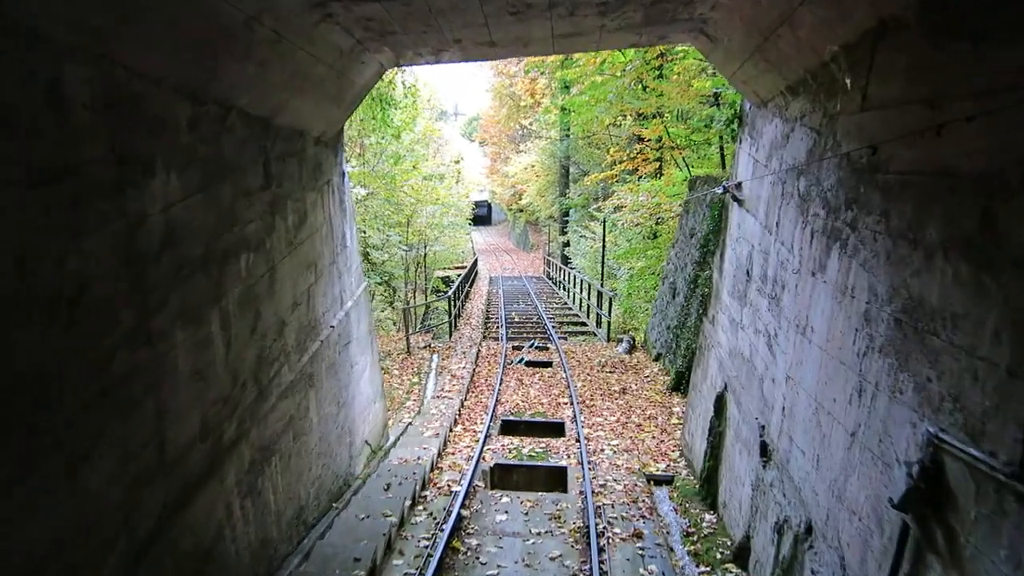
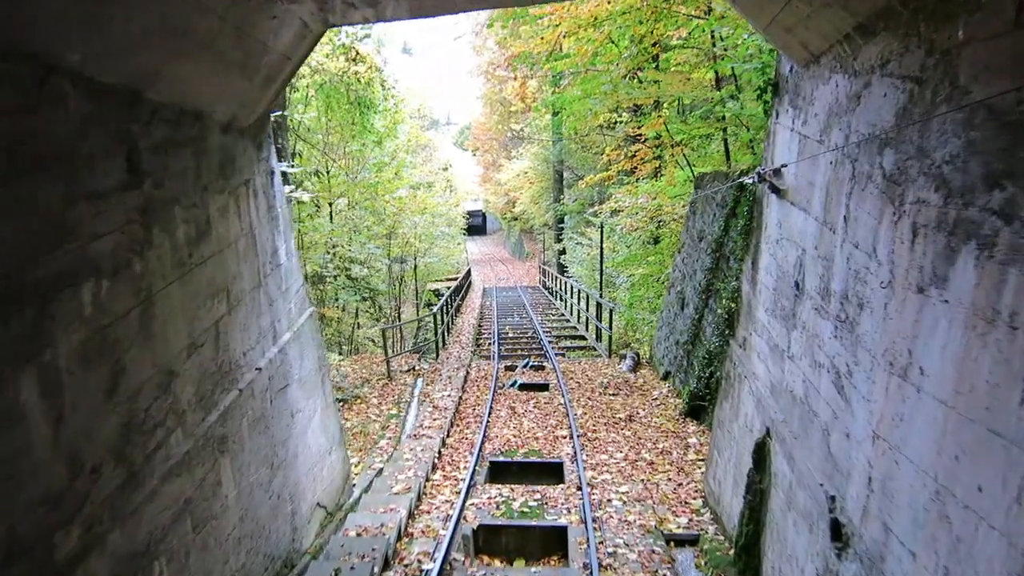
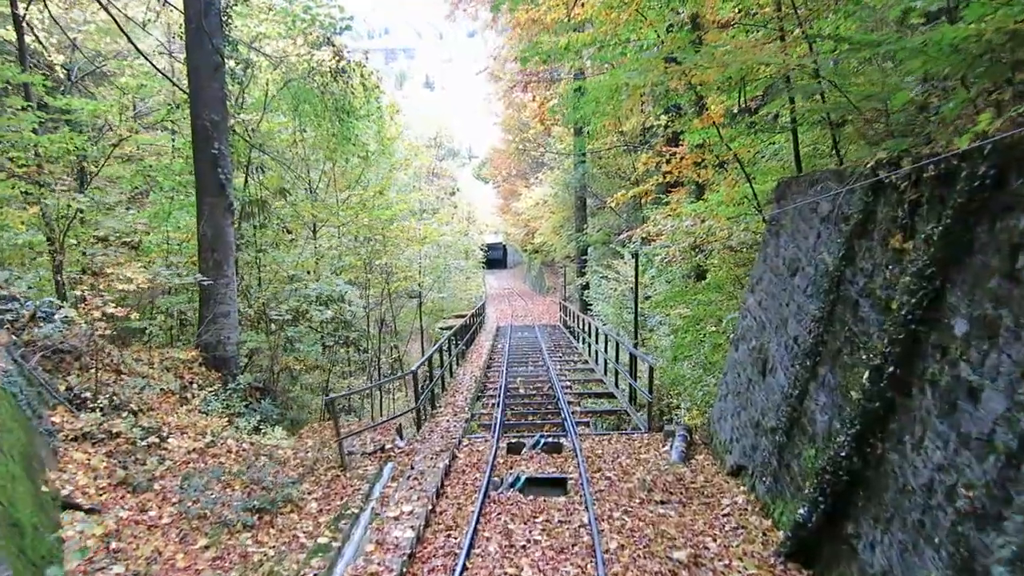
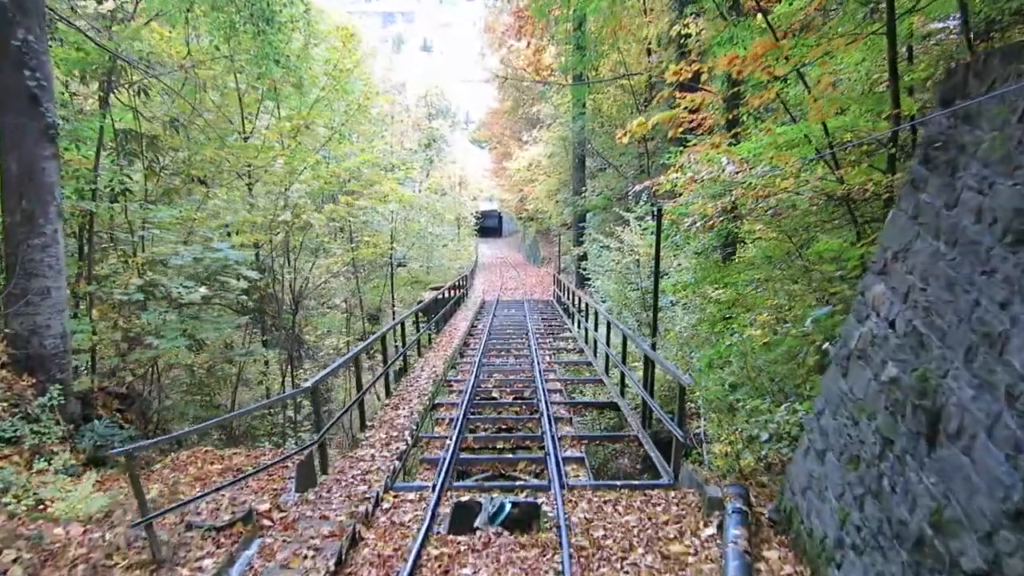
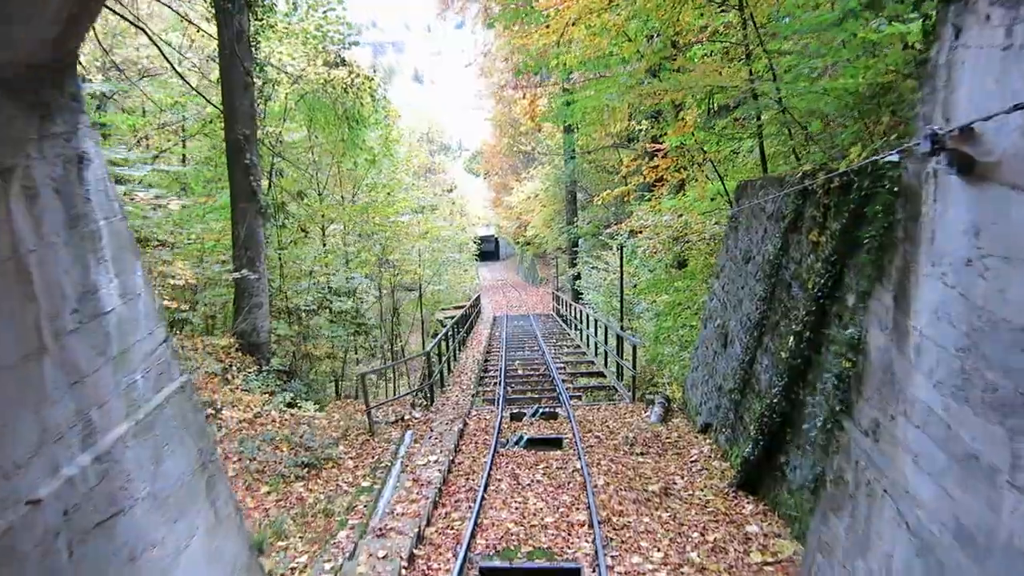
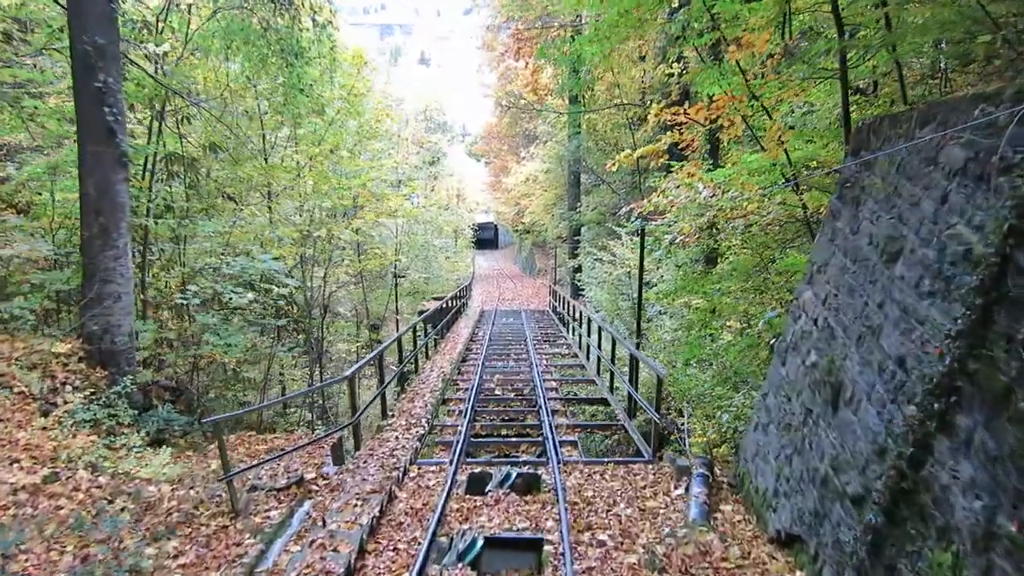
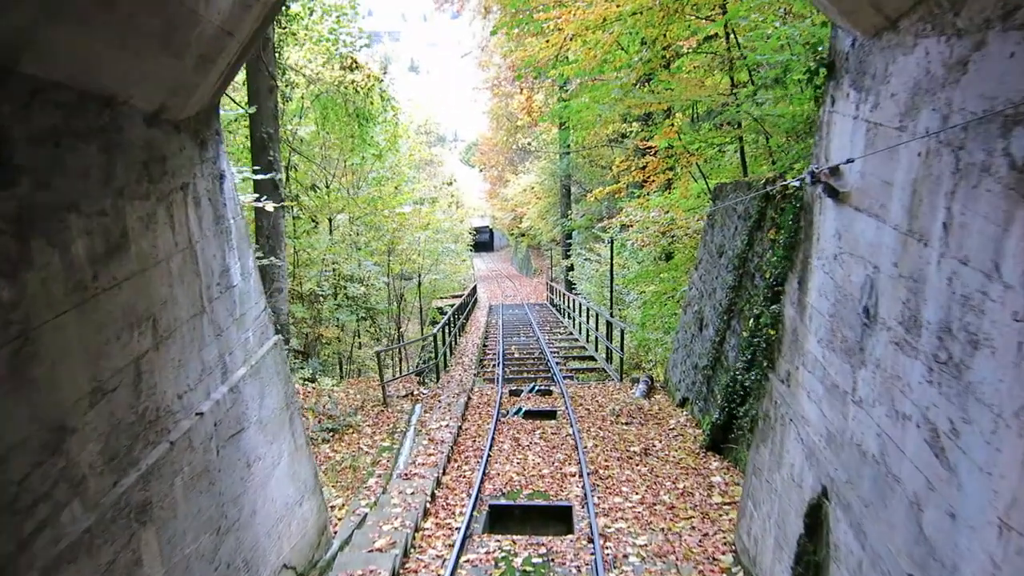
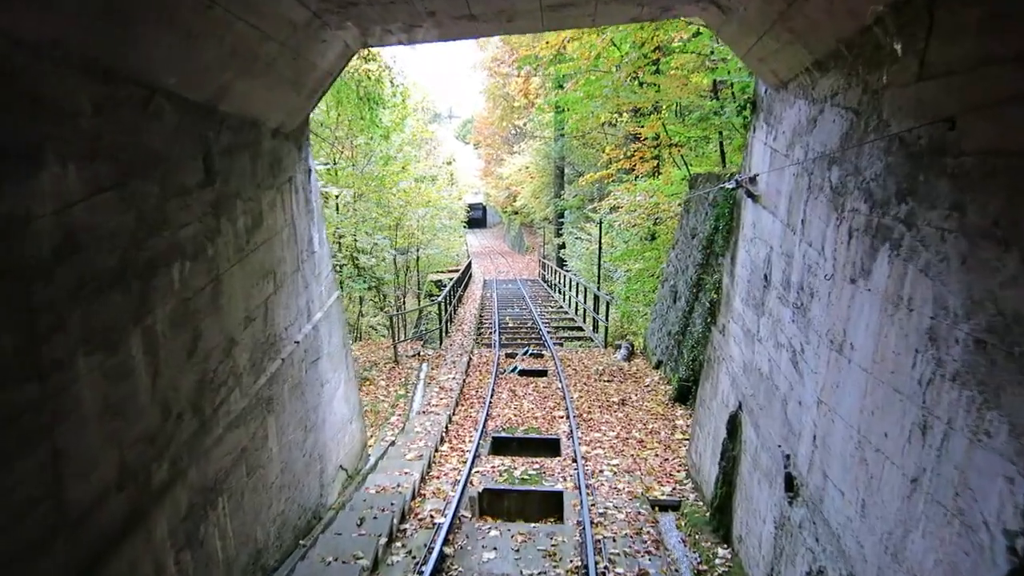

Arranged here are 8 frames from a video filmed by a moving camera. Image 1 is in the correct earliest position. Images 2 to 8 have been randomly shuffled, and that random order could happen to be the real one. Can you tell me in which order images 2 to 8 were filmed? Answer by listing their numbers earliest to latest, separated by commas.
8, 2, 7, 5, 3, 6, 4
